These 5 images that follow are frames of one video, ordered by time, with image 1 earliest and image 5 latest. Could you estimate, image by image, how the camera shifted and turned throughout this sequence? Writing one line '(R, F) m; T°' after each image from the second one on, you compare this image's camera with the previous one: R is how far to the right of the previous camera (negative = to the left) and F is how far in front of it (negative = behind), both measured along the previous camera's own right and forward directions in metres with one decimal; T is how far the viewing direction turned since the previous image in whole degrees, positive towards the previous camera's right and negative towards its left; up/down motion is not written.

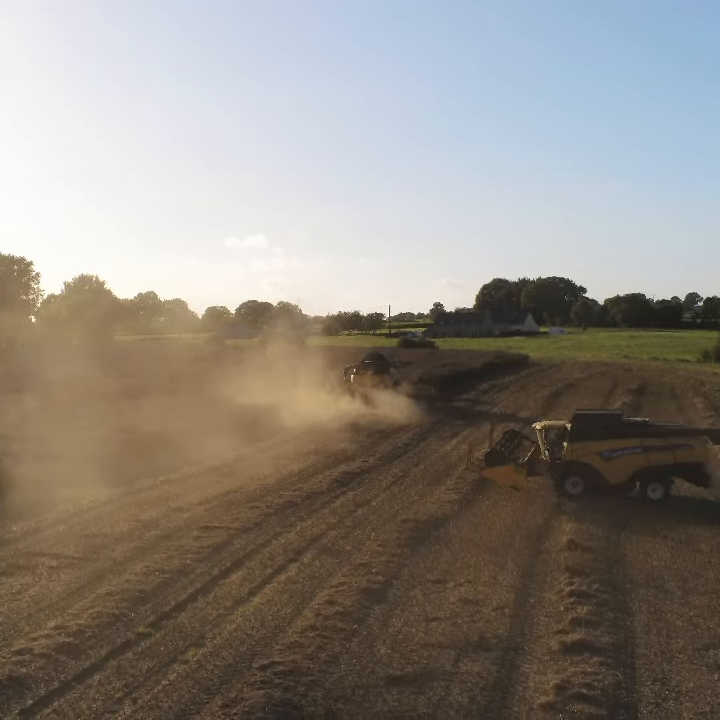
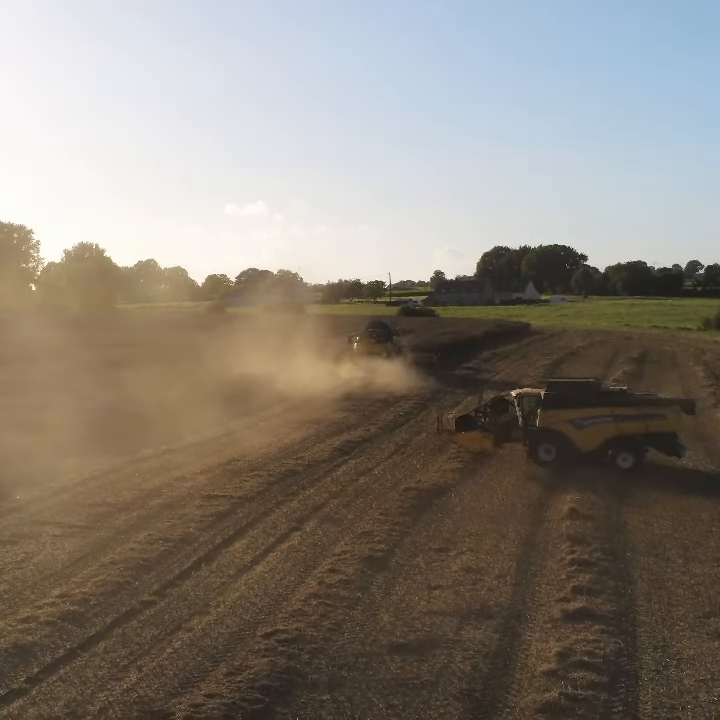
(0.0, 0.0) m; 0°
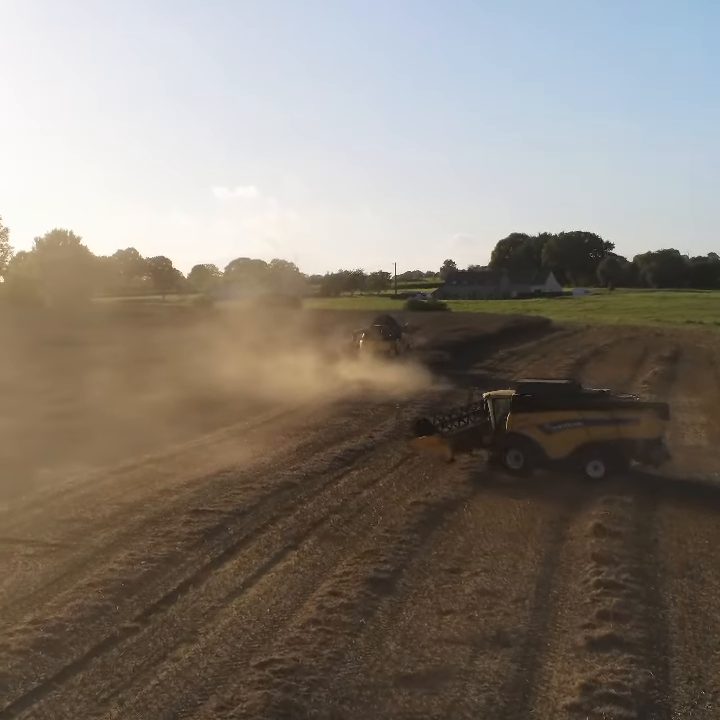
(0.0, +1.2) m; 0°
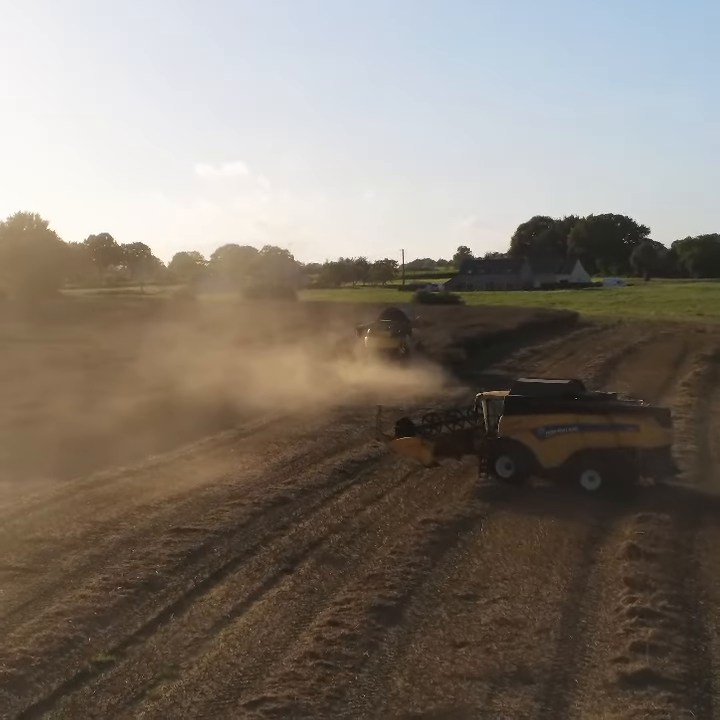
(0.0, +1.3) m; 0°
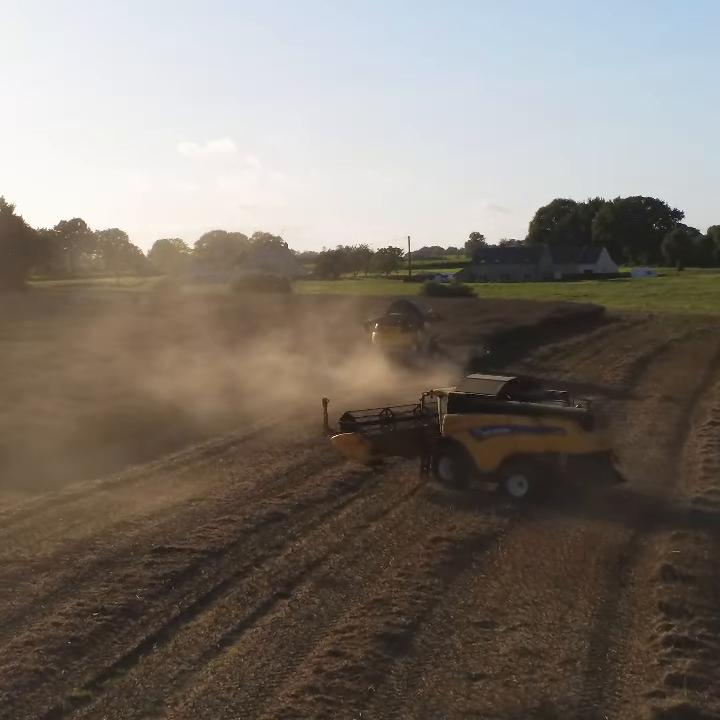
(0.0, +1.0) m; 0°
